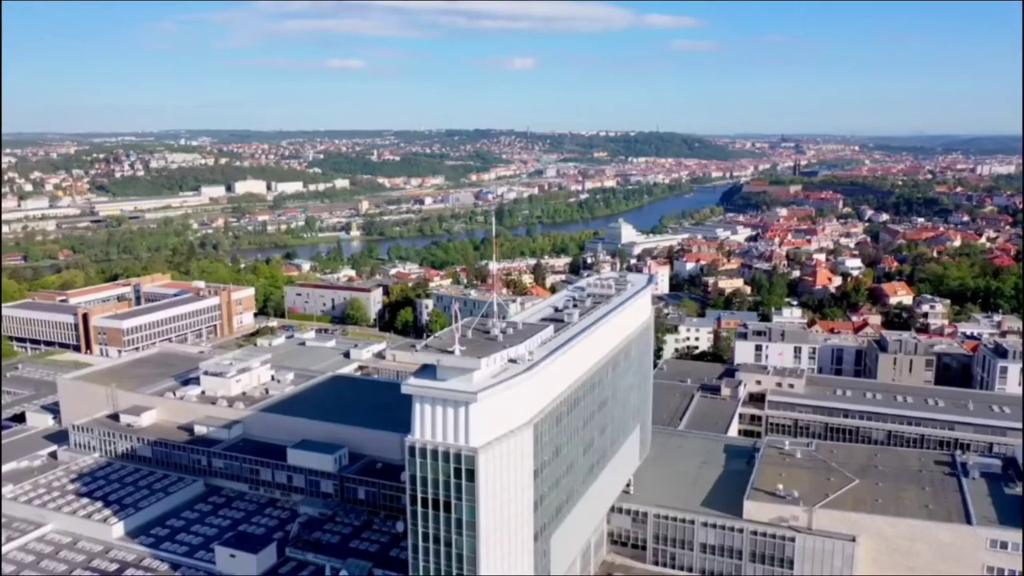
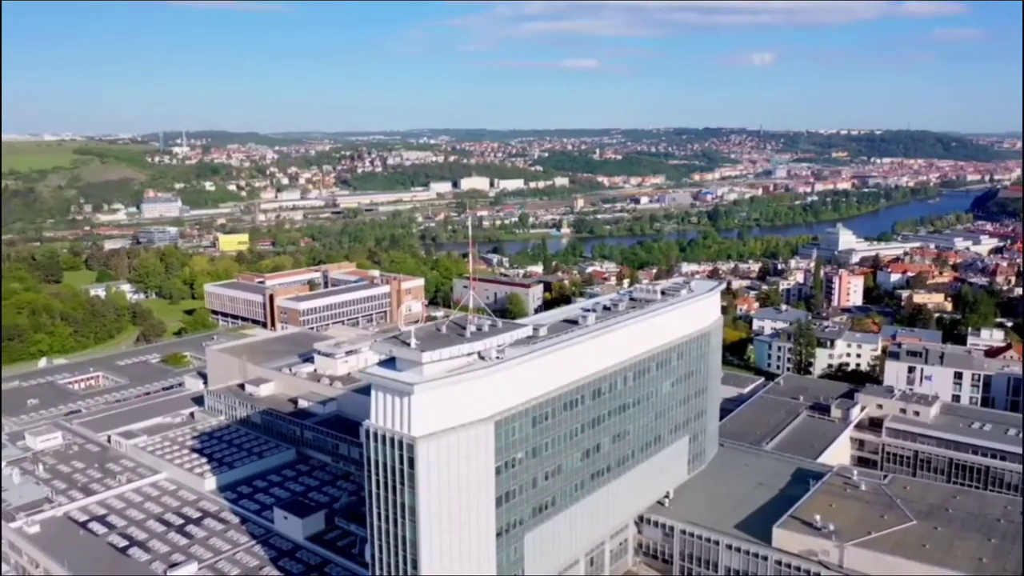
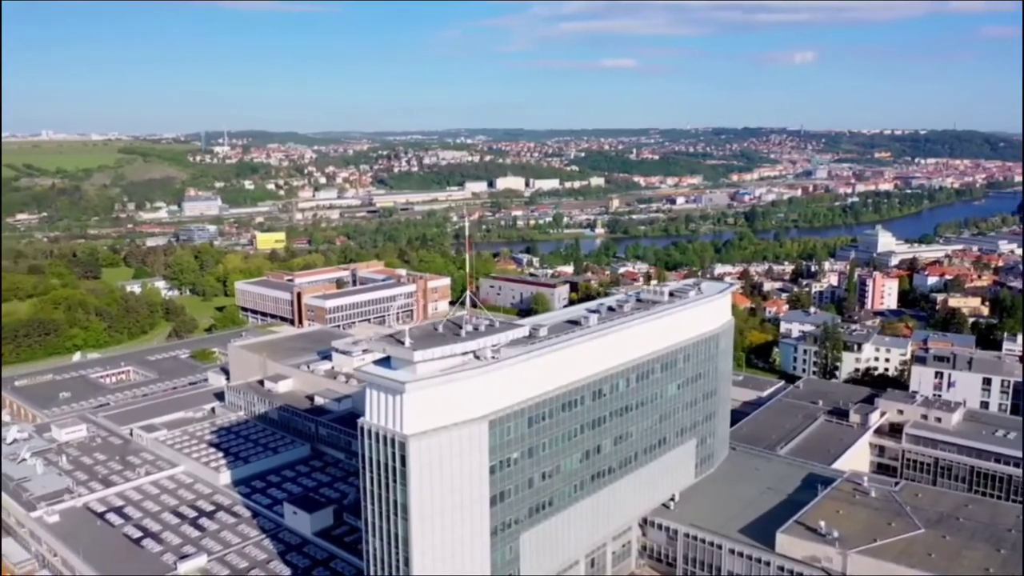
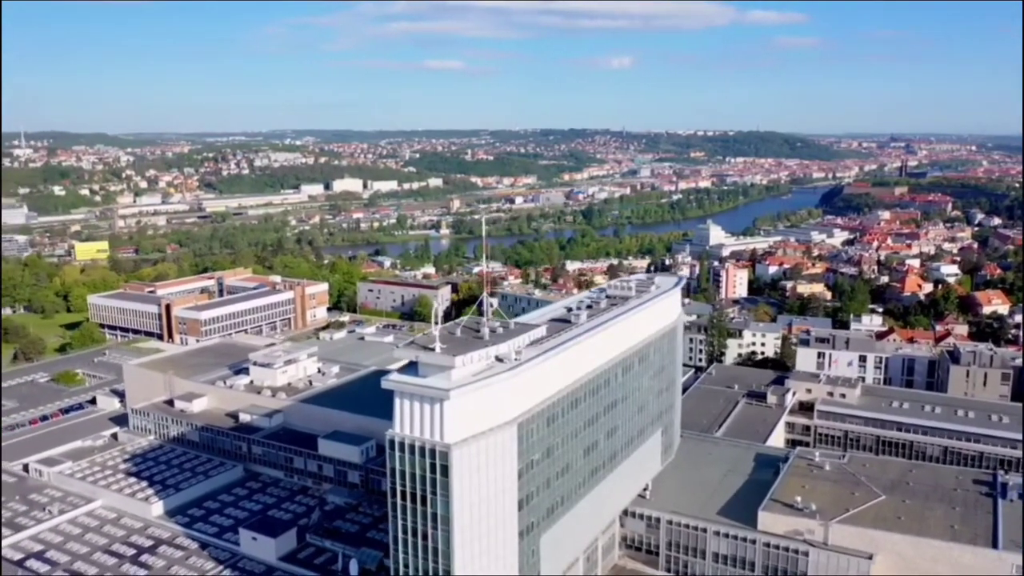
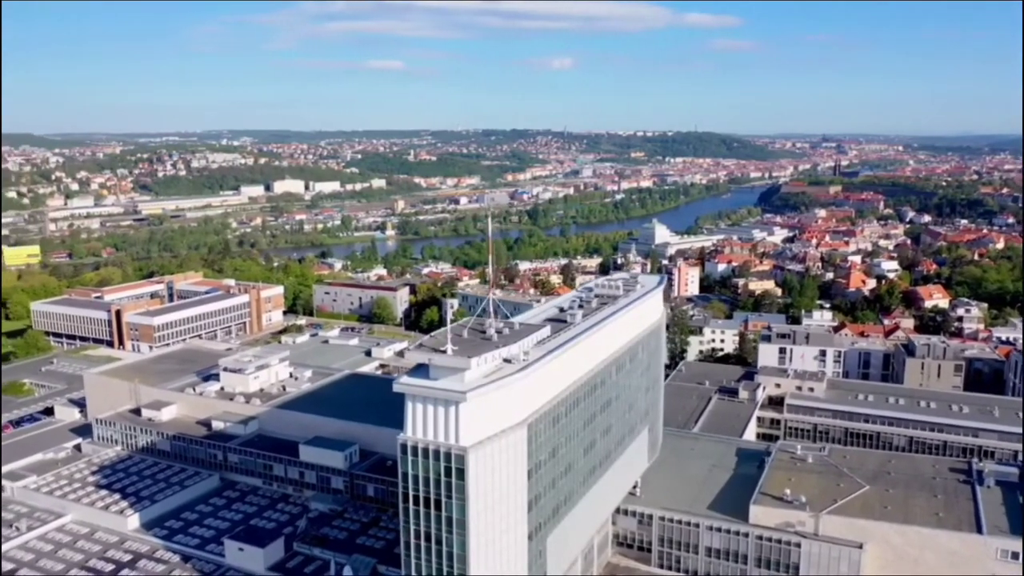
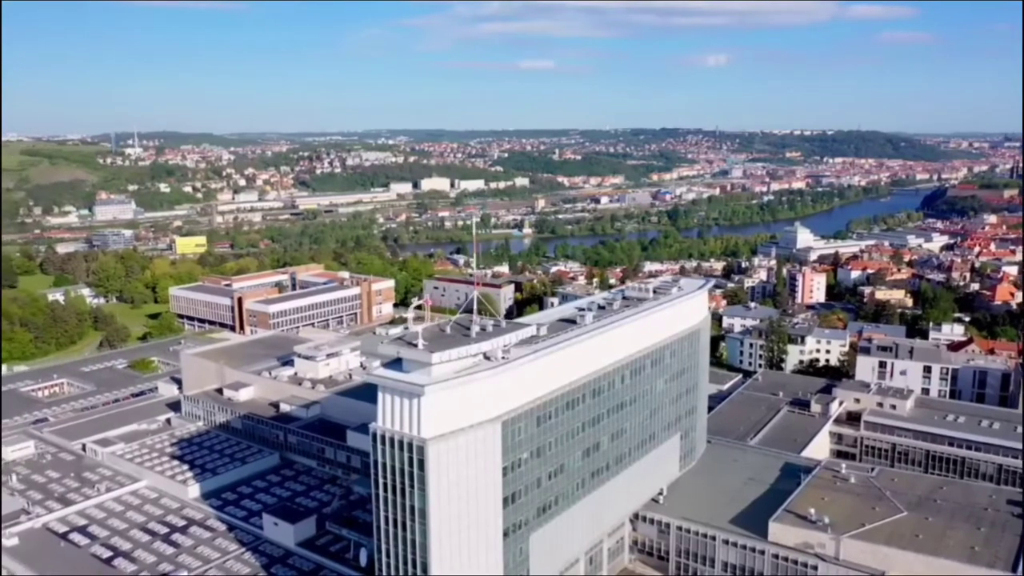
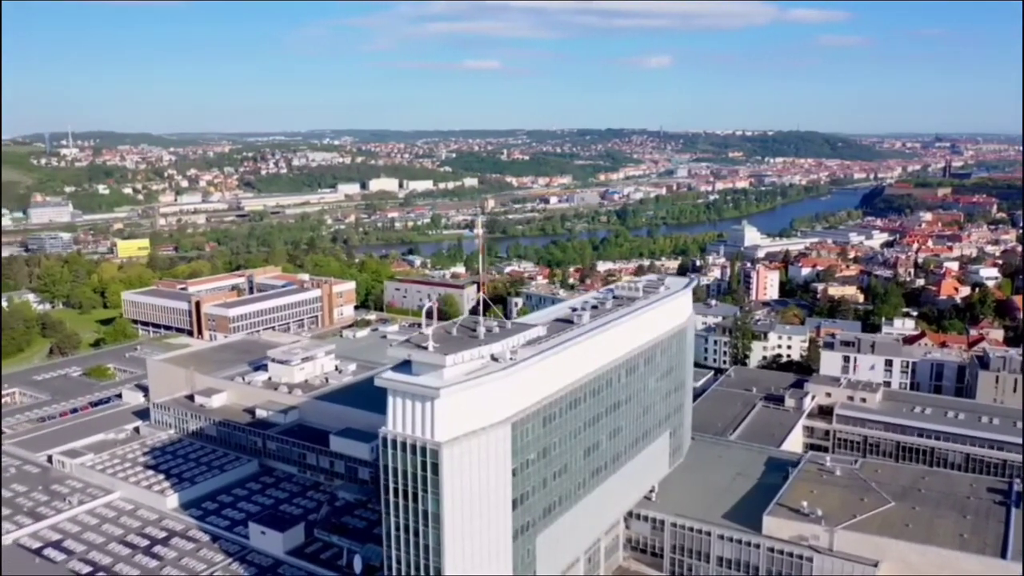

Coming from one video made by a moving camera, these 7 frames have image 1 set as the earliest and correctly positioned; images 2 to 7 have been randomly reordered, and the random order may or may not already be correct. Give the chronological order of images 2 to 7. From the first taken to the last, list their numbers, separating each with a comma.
5, 4, 7, 6, 2, 3
